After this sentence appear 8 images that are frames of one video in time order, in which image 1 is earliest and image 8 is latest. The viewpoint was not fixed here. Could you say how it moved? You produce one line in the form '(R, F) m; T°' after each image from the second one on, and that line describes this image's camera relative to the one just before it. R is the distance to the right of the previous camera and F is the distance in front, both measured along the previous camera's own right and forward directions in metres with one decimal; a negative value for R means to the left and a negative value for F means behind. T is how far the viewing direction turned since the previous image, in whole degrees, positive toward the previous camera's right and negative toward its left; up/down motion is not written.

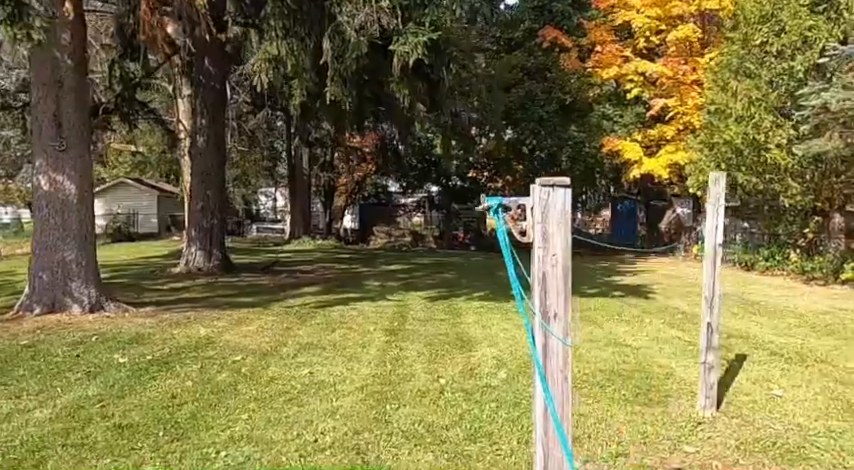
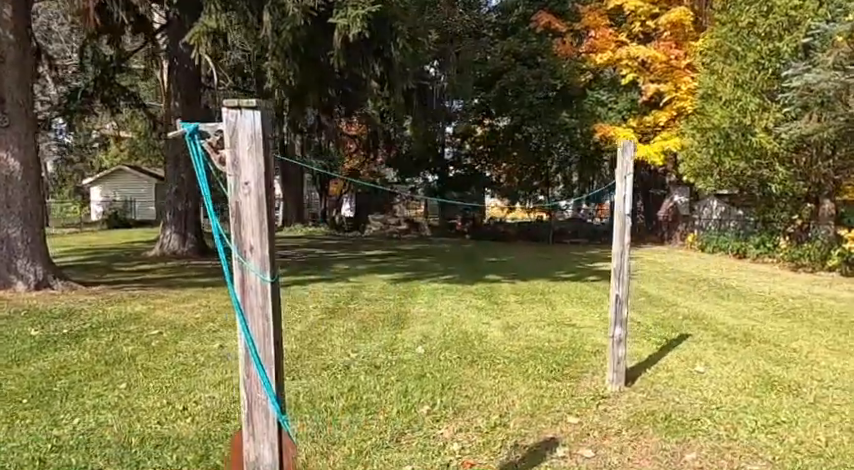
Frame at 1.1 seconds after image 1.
(+0.7, +0.1) m; -1°
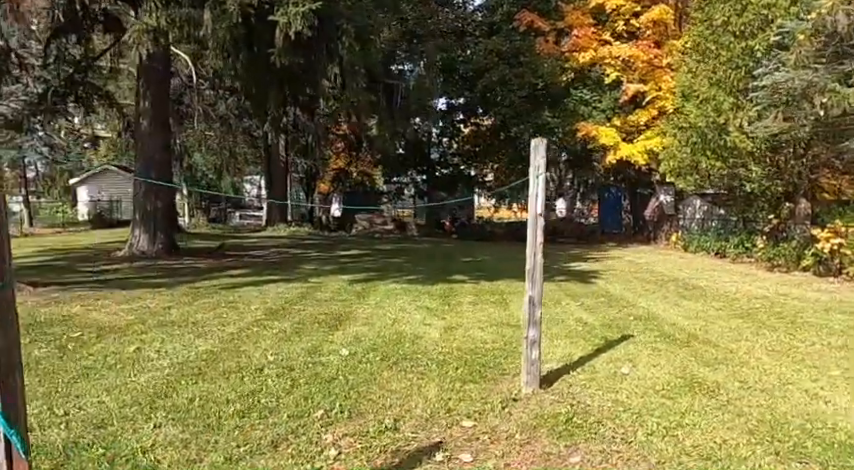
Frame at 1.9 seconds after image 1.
(+0.6, +0.1) m; 0°
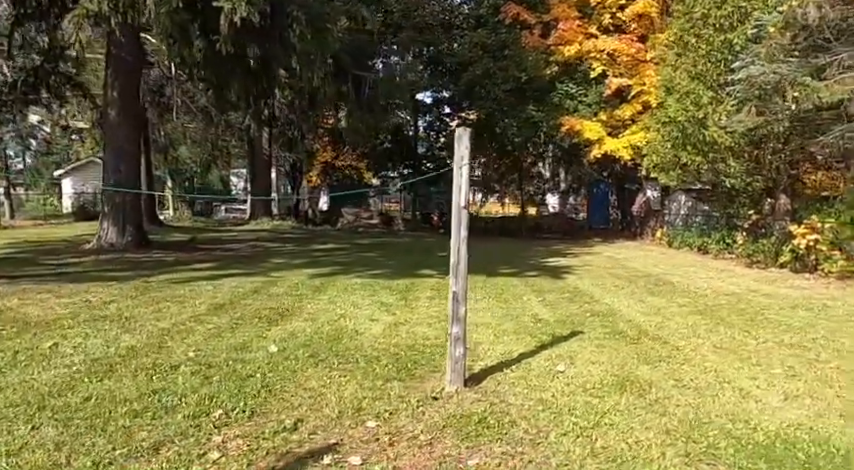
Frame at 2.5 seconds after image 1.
(+0.5, +0.2) m; 0°
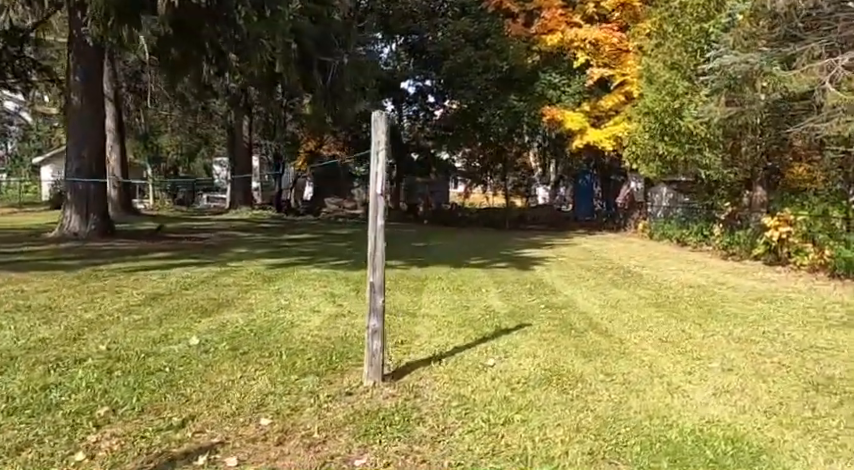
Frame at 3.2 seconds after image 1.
(+0.4, +0.2) m; +1°
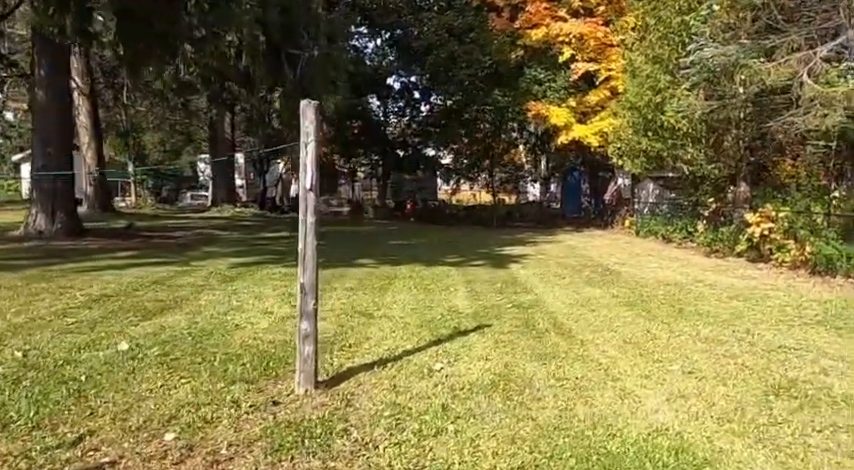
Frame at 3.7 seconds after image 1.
(+0.3, +0.3) m; 0°
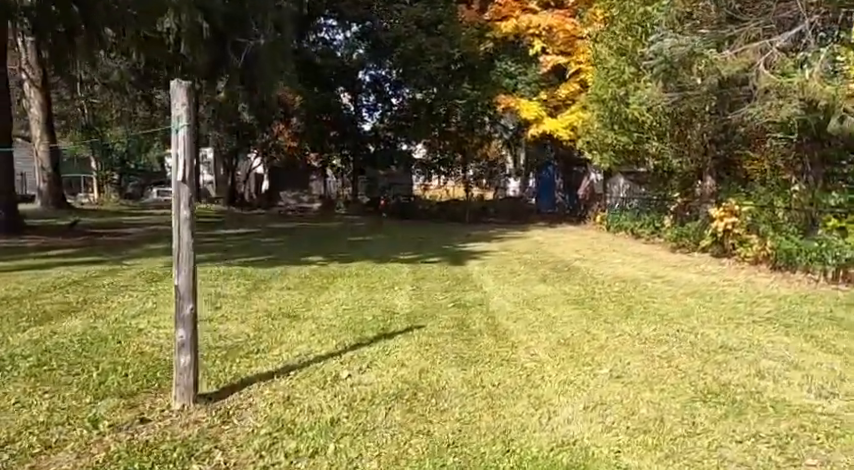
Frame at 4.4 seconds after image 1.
(+0.5, +0.4) m; +1°
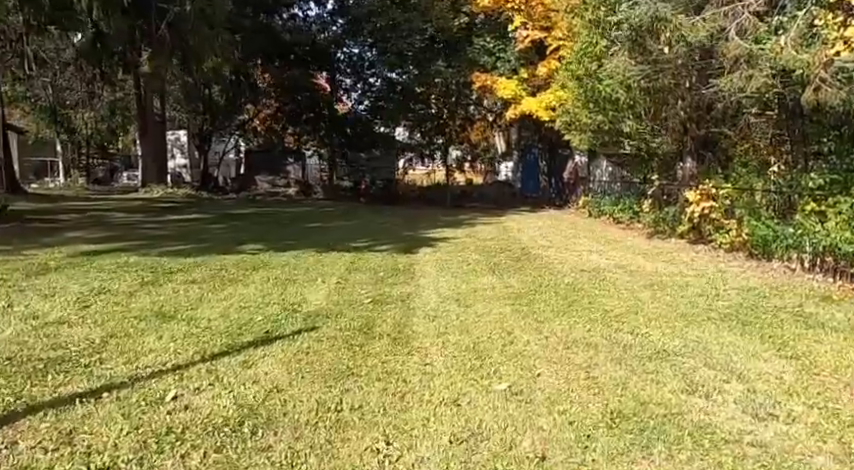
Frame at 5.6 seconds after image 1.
(+0.8, +0.8) m; 0°
